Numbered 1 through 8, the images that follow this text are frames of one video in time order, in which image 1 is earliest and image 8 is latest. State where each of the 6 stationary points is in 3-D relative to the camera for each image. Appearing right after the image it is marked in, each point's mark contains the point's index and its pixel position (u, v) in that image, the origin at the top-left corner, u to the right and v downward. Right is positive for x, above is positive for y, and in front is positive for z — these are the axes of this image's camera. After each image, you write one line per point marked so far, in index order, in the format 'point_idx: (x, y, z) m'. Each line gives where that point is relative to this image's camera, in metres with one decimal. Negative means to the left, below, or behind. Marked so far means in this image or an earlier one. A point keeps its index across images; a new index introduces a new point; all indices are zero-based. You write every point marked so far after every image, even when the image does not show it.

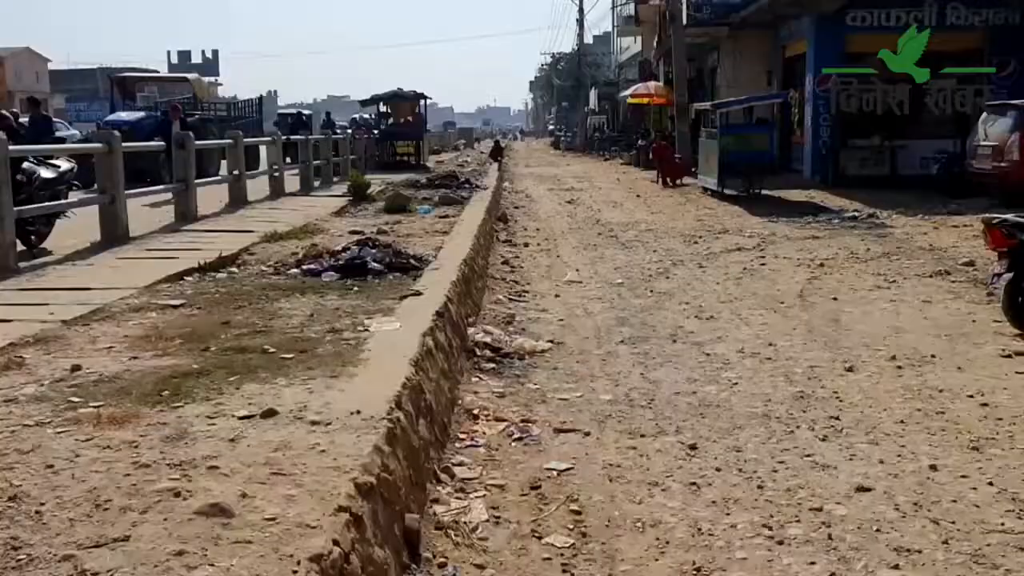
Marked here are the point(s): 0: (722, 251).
0: (+2.9, +0.5, +13.7) m
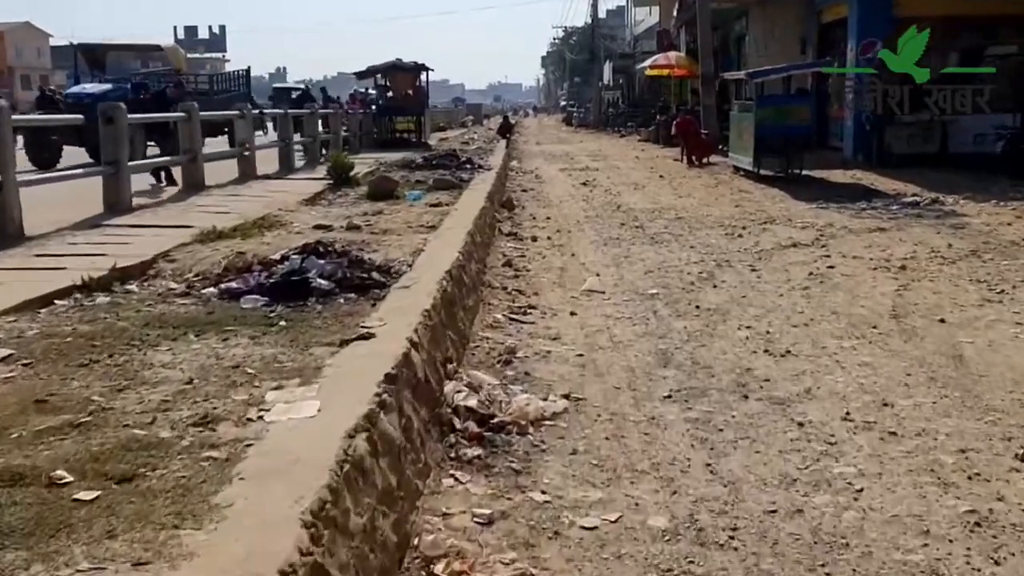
0: (+3.0, +0.5, +11.2) m
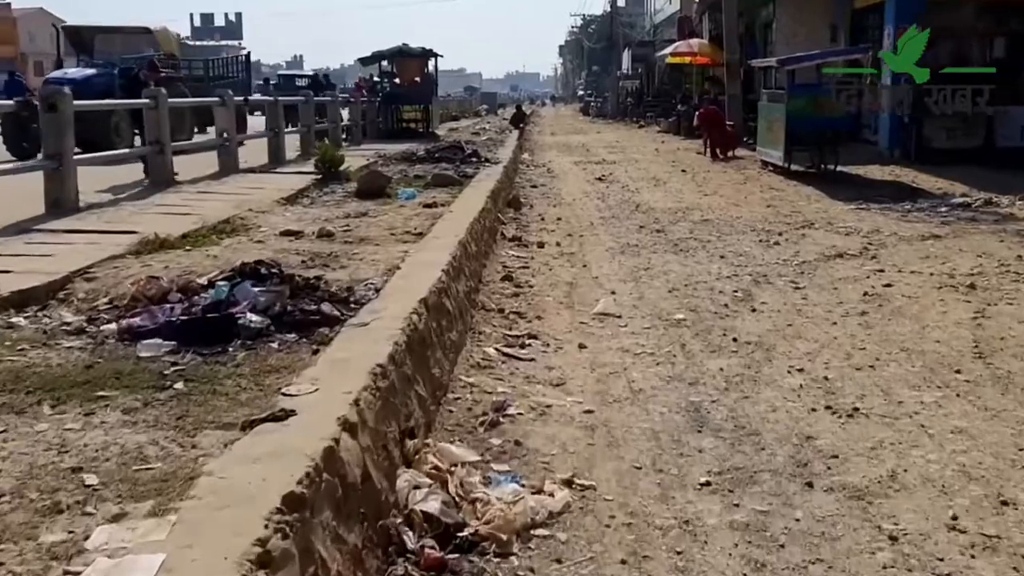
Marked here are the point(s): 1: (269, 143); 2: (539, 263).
0: (+3.0, +0.3, +9.8) m
1: (-4.0, +2.4, +16.4) m
2: (+0.3, +0.2, +9.5) m
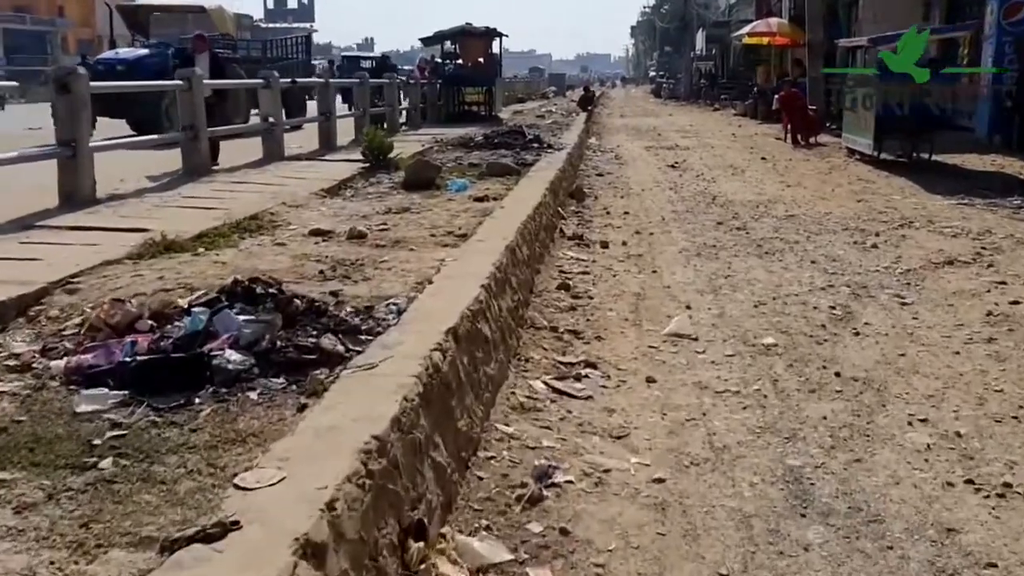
0: (+3.5, +0.2, +8.4) m
1: (-3.0, +2.5, +15.5) m
2: (+0.8, +0.2, +8.4) m
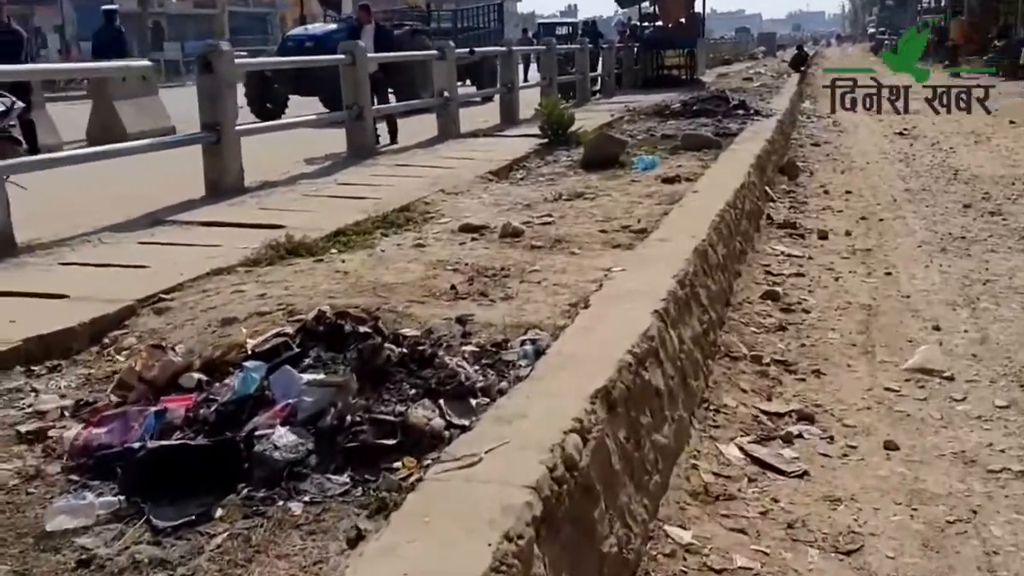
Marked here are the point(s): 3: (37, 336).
0: (+4.8, +0.1, +6.3) m
1: (-0.2, +2.7, +14.5) m
2: (+2.1, +0.1, +6.8) m
3: (-1.9, -0.2, +3.9) m
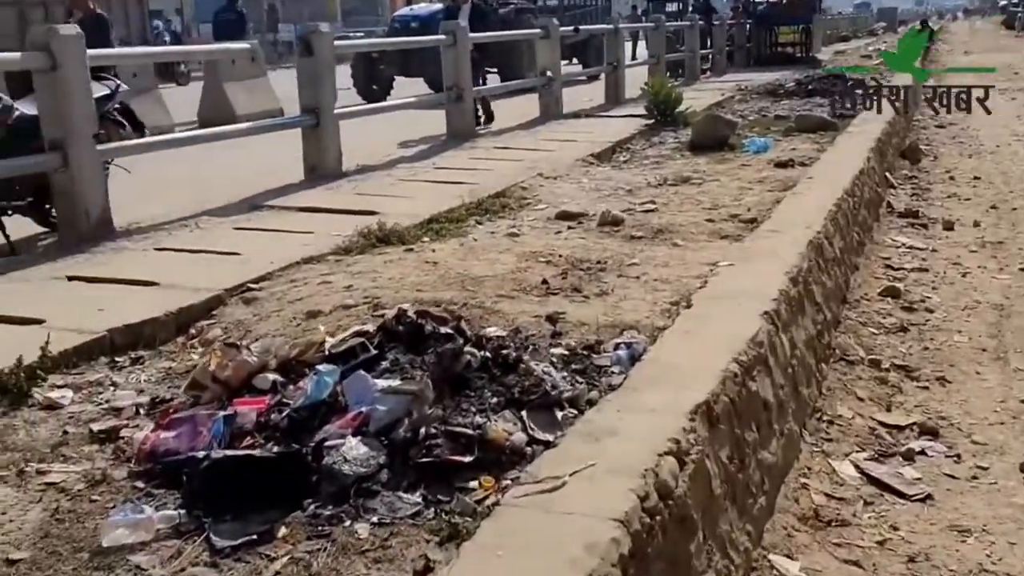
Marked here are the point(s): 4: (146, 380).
0: (+5.4, +0.1, +5.5) m
1: (+1.4, +3.0, +14.1) m
2: (+2.7, +0.2, +6.3) m
3: (-1.5, -0.1, +3.9) m
4: (-1.3, -0.3, +3.4) m
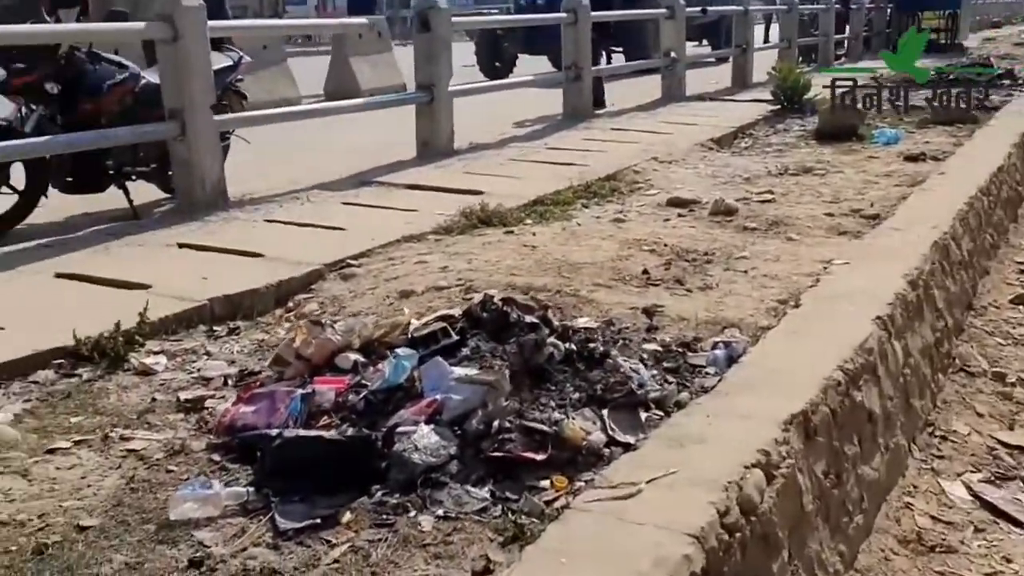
0: (+5.9, -0.1, +4.8) m
1: (+3.1, +3.1, +13.7) m
2: (+3.4, +0.1, +5.8) m
3: (-1.2, 0.0, +3.9) m
4: (-1.0, -0.2, +3.5) m
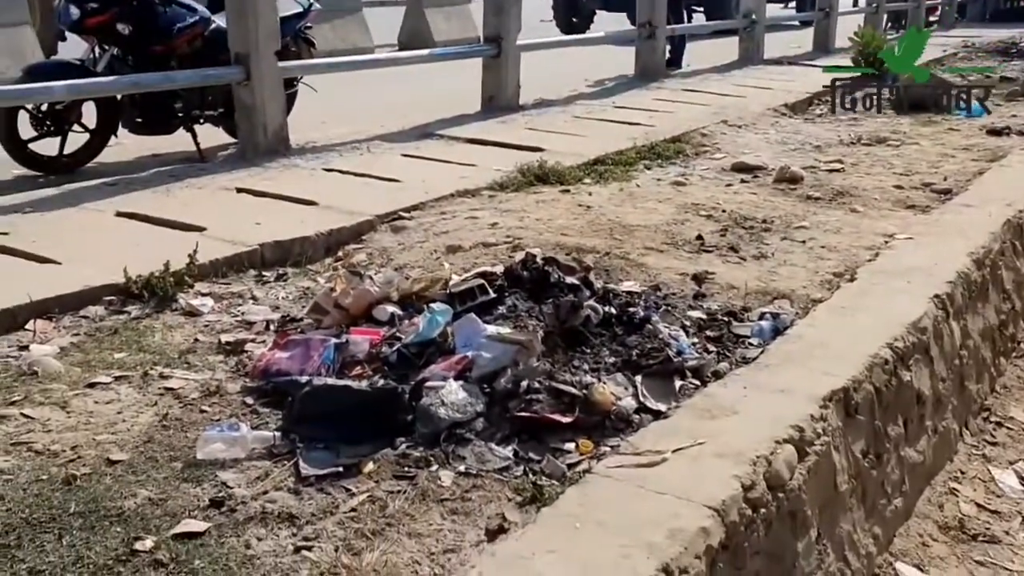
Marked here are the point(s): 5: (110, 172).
0: (+6.1, -0.2, +4.3) m
1: (+4.1, +3.5, +13.3) m
2: (+3.7, +0.2, +5.5) m
3: (-1.0, +0.2, +4.0) m
4: (-0.8, 0.0, +3.5) m
5: (-2.2, +0.6, +5.4) m
